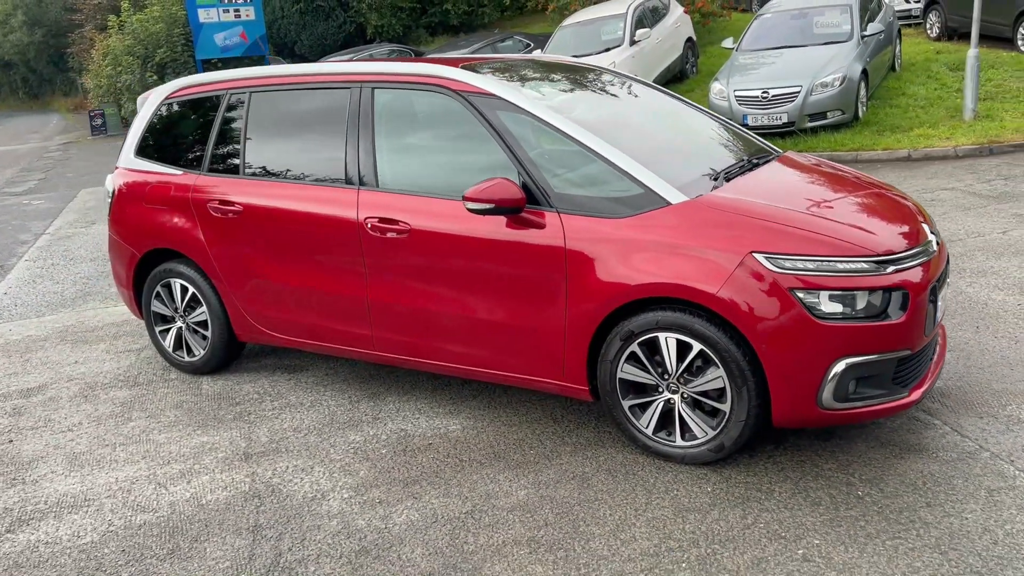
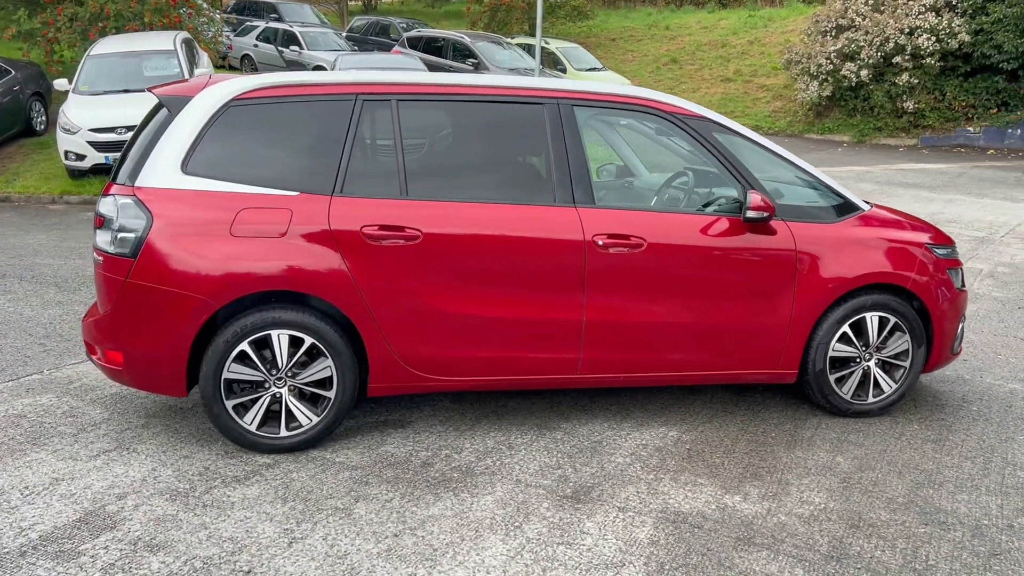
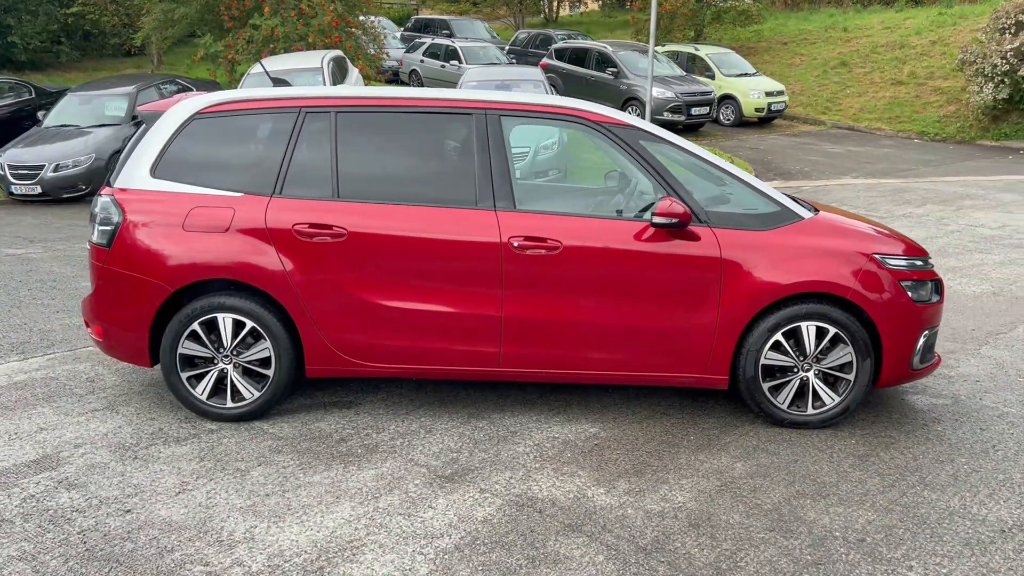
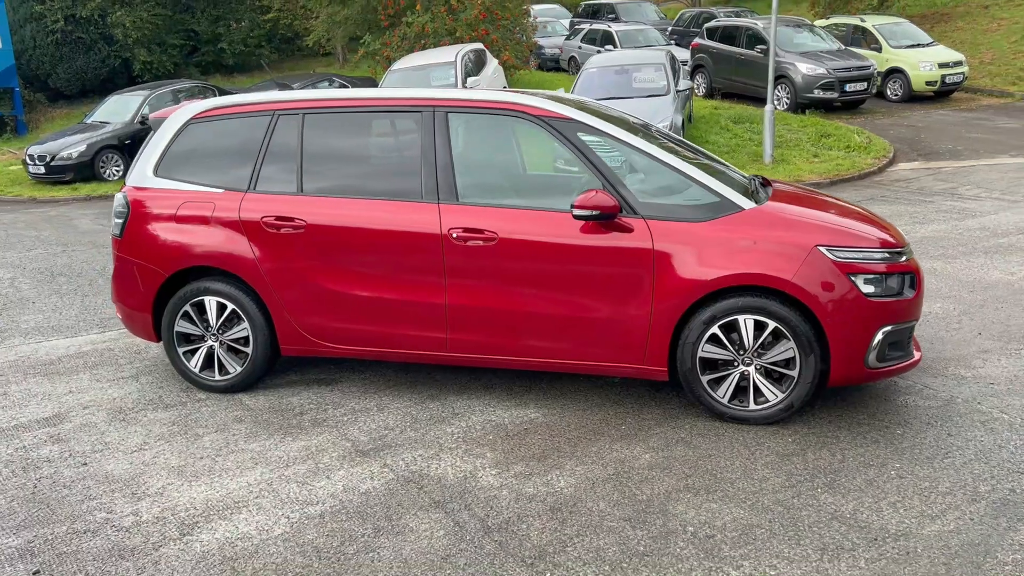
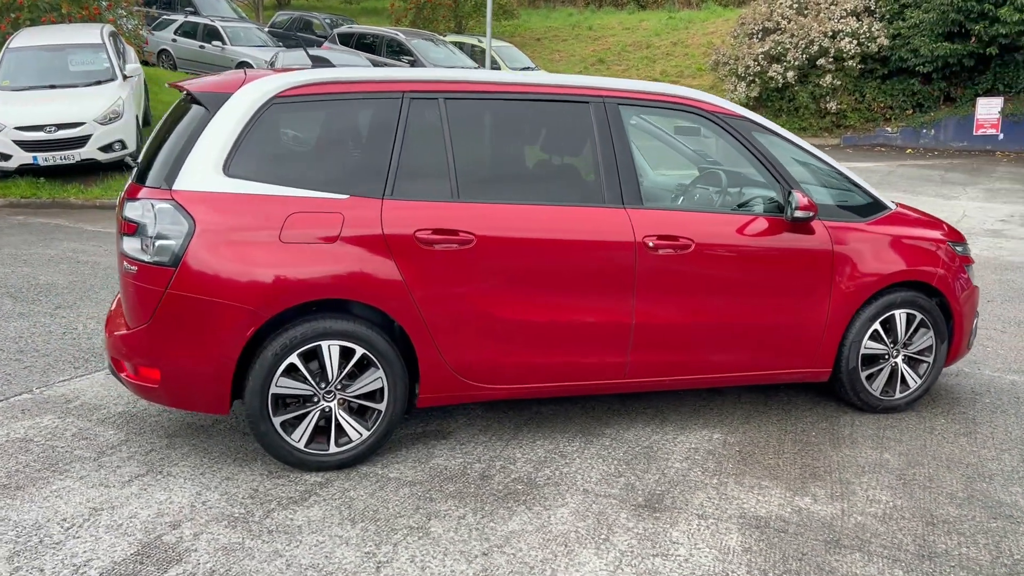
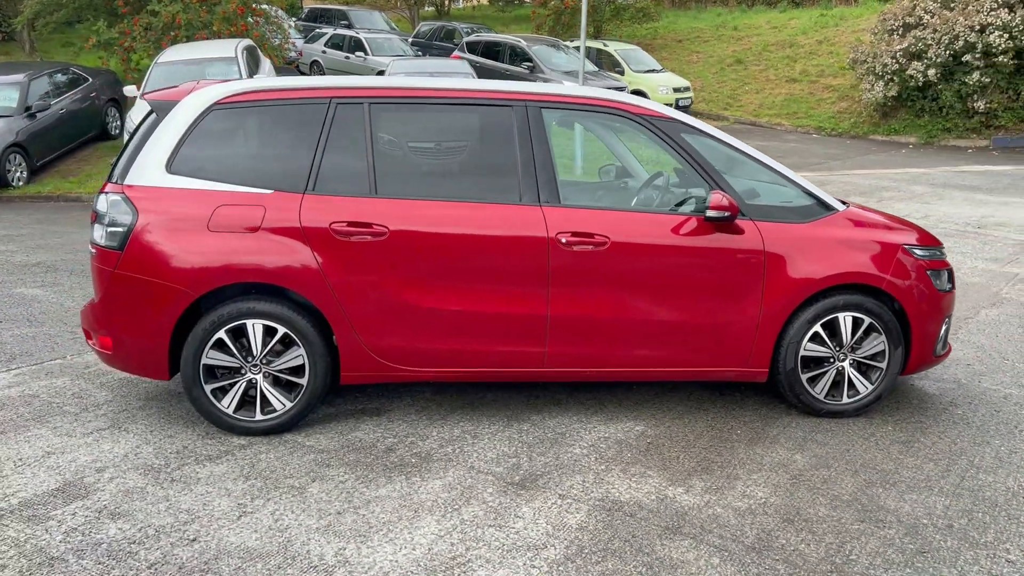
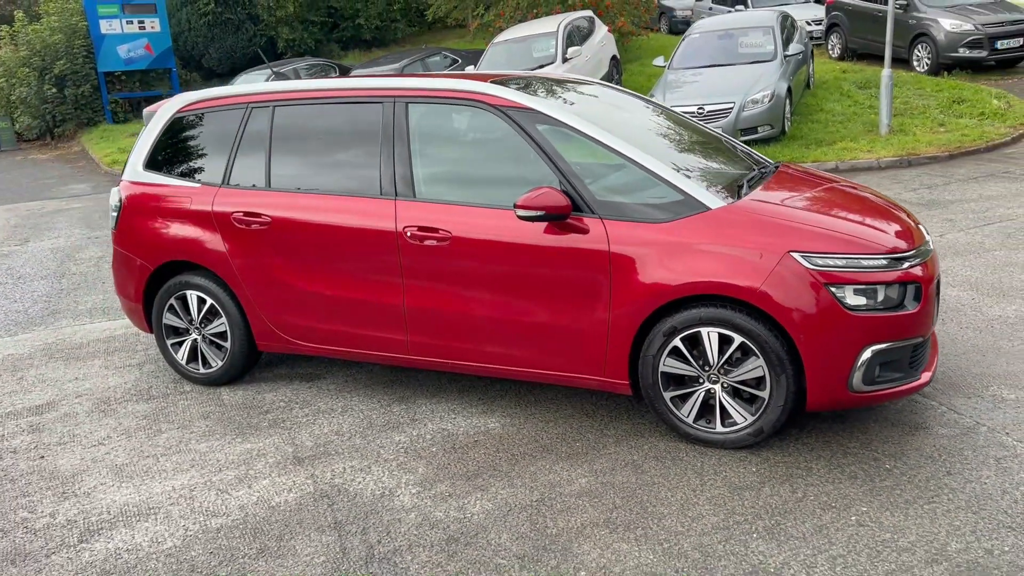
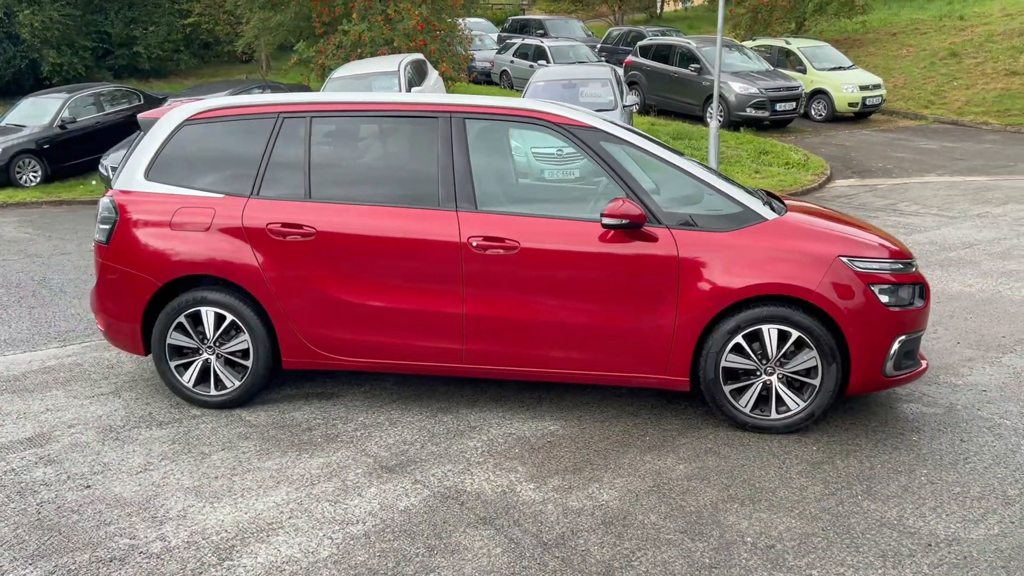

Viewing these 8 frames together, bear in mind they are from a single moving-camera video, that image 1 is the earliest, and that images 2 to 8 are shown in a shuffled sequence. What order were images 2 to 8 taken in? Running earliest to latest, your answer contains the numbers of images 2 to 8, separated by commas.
7, 4, 8, 3, 6, 2, 5
